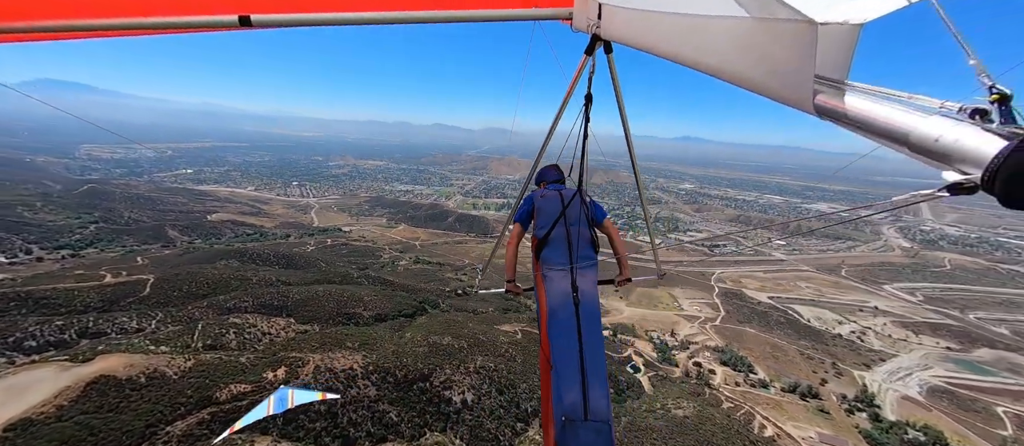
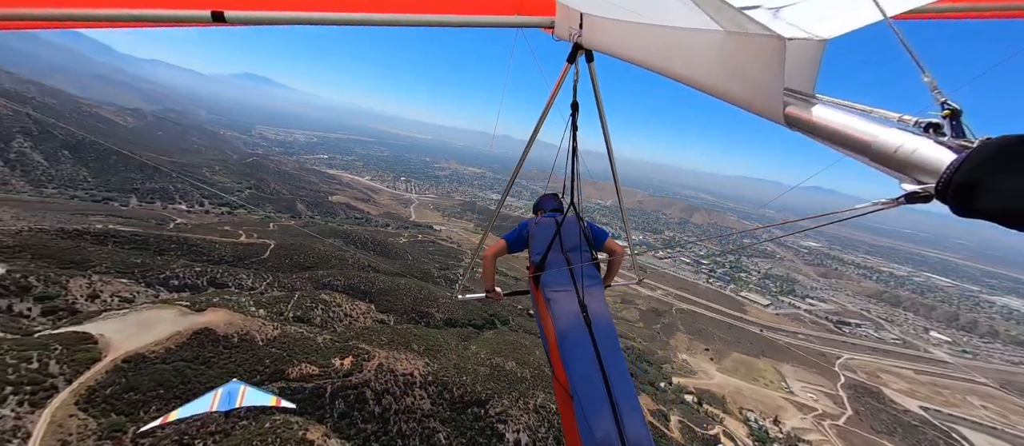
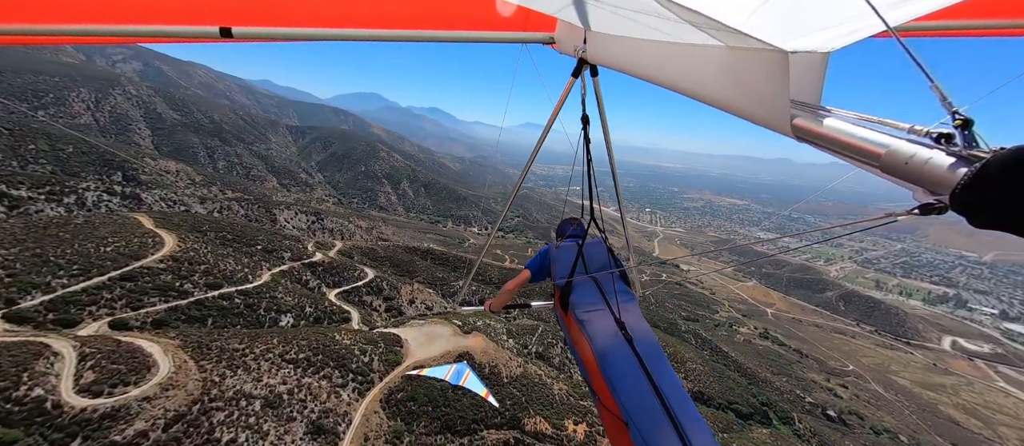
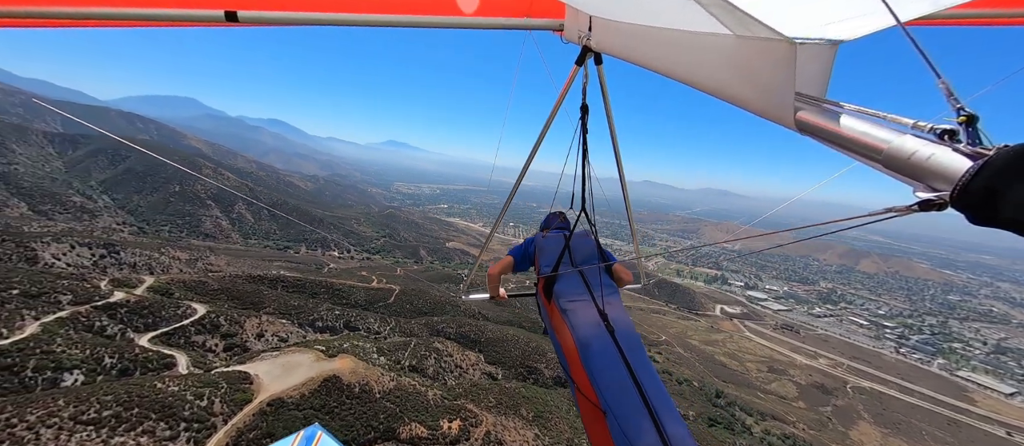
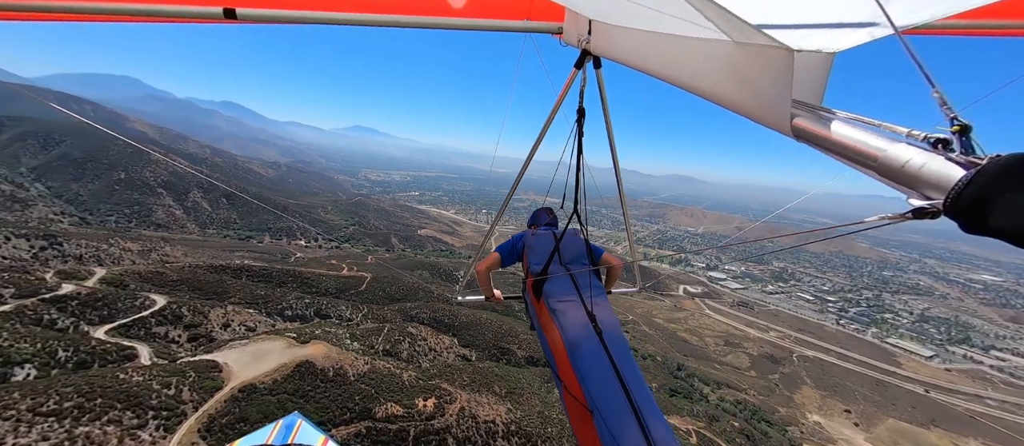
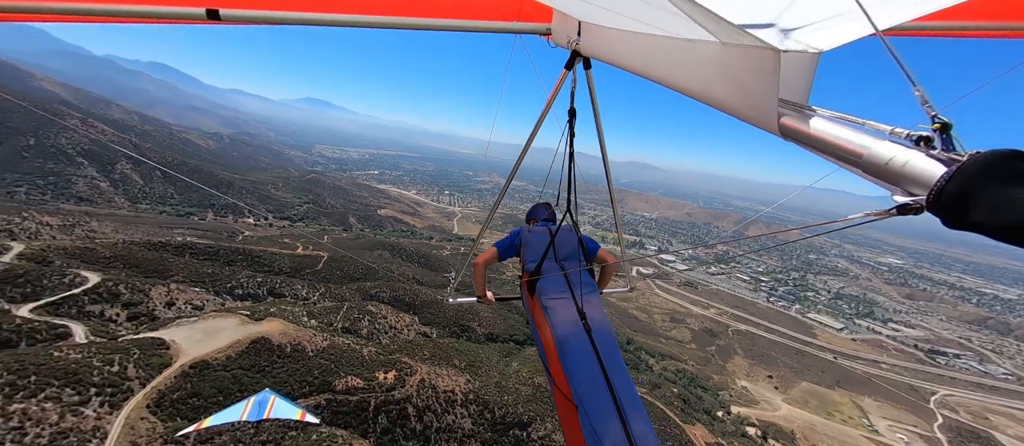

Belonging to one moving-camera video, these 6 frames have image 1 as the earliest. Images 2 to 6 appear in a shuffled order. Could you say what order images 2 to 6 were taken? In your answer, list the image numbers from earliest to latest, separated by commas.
2, 6, 5, 4, 3
